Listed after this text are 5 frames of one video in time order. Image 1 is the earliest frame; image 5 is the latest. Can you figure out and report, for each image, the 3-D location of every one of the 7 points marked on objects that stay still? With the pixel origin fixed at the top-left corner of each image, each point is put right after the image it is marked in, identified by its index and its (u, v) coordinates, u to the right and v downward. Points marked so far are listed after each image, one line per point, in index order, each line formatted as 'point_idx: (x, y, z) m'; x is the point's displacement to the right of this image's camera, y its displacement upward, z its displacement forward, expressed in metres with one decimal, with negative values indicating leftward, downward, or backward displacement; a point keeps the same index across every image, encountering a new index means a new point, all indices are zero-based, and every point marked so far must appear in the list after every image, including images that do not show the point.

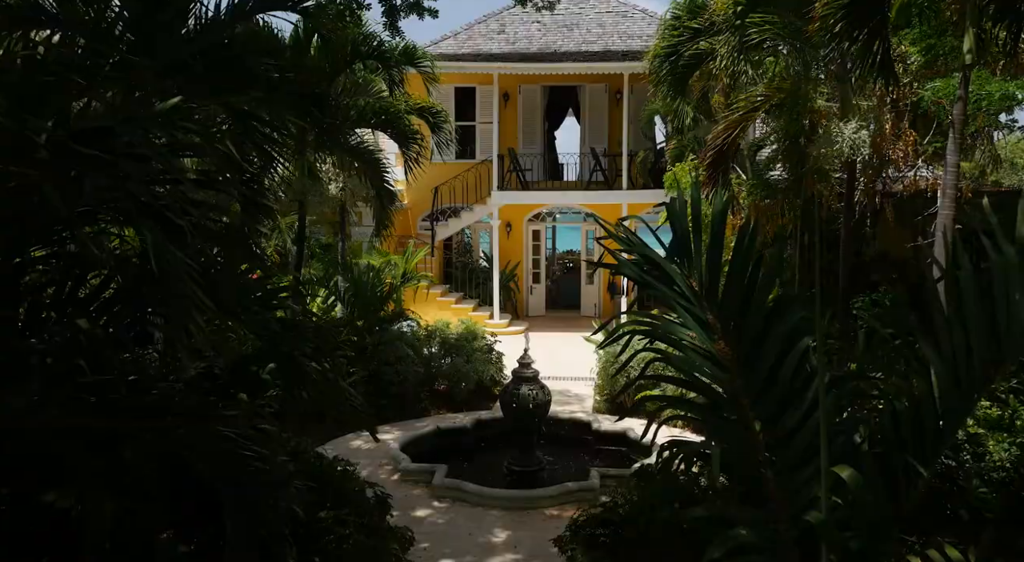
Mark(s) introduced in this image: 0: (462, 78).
0: (-1.0, +4.2, +15.2) m
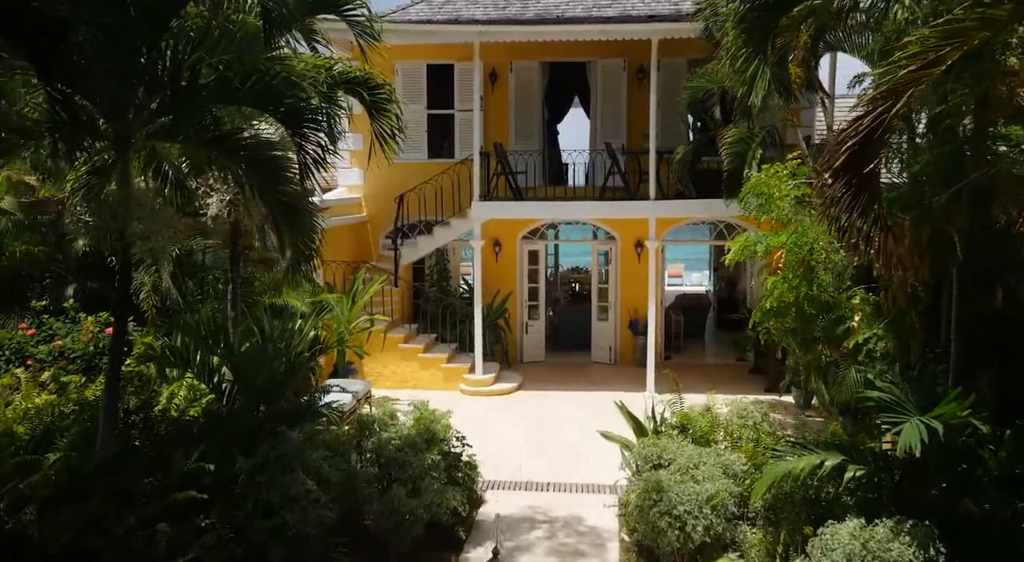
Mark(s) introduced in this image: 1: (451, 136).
0: (-1.2, +3.7, +11.6) m
1: (-1.0, +2.4, +11.9) m
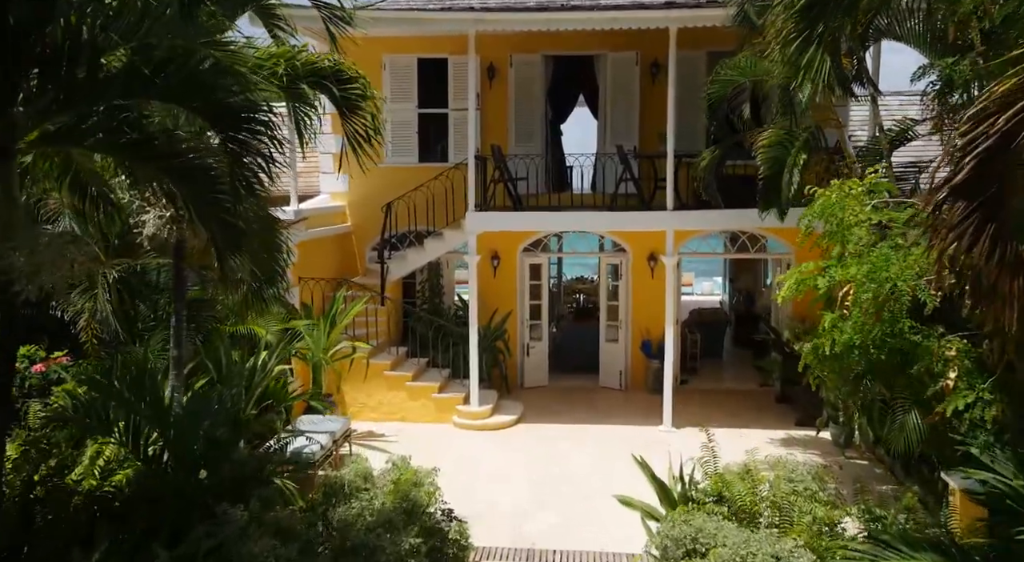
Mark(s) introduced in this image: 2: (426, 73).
0: (-1.2, +3.4, +10.5) m
1: (-1.0, +2.1, +10.8) m
2: (-1.3, +3.0, +10.7) m
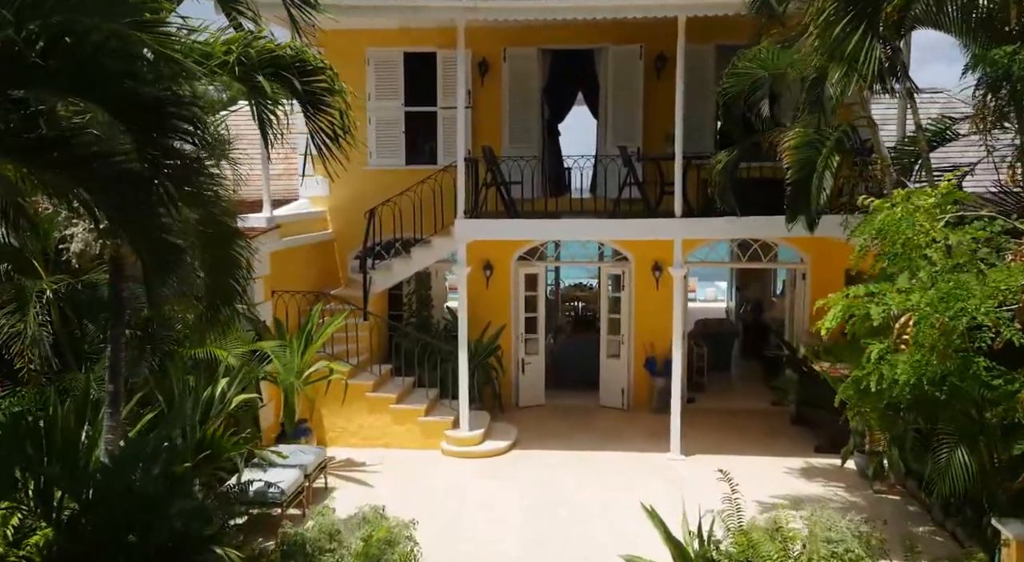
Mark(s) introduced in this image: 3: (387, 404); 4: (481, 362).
0: (-1.3, +3.3, +9.7) m
1: (-1.1, +2.0, +10.0) m
2: (-1.3, +2.9, +9.9) m
3: (-1.4, -1.4, +8.5) m
4: (-0.4, -1.0, +9.4) m
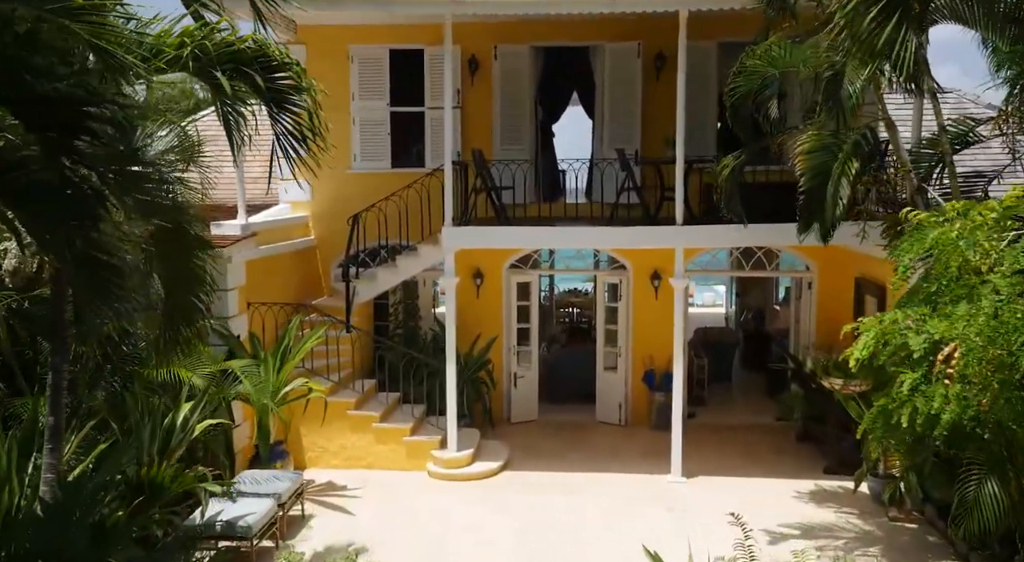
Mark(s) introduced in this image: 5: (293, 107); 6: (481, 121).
0: (-1.4, +3.1, +9.2) m
1: (-1.2, +1.8, +9.5) m
2: (-1.5, +2.8, +9.4) m
3: (-1.5, -1.5, +8.0) m
4: (-0.5, -1.2, +8.9) m
5: (-1.4, +1.1, +4.6) m
6: (-0.4, +2.1, +9.3) m
